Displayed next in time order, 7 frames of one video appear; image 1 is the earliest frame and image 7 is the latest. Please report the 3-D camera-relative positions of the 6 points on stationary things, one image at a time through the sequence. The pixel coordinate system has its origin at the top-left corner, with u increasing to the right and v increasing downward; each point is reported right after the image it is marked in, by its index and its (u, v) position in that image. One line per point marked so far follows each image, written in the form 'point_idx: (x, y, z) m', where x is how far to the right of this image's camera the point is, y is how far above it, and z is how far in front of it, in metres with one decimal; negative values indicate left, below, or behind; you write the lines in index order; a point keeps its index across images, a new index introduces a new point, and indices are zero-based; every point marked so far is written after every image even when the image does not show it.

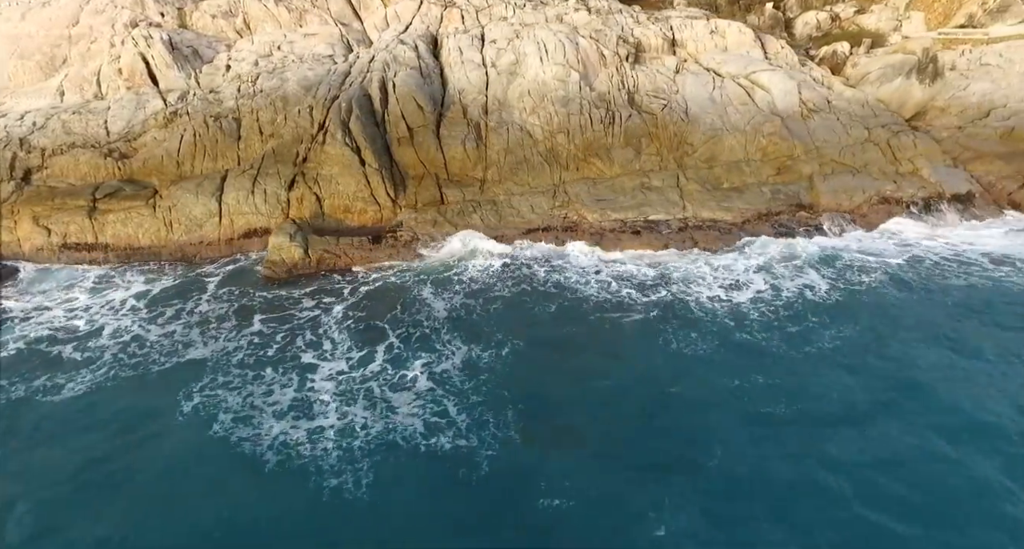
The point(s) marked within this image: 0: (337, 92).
0: (-5.3, +5.5, +18.2) m
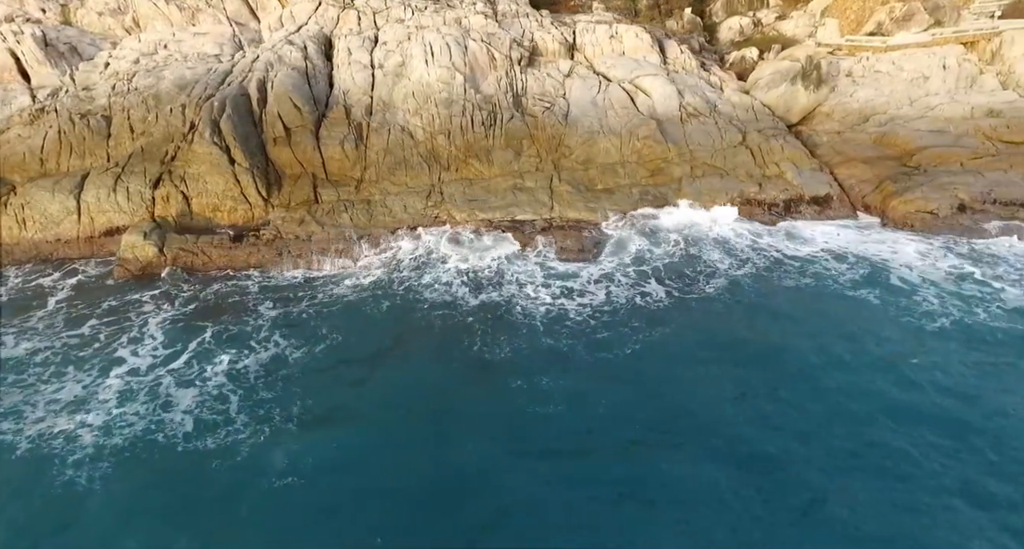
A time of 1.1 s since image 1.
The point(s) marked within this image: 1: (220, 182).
0: (-9.2, +5.6, +18.4) m
1: (-8.5, +2.7, +17.5) m
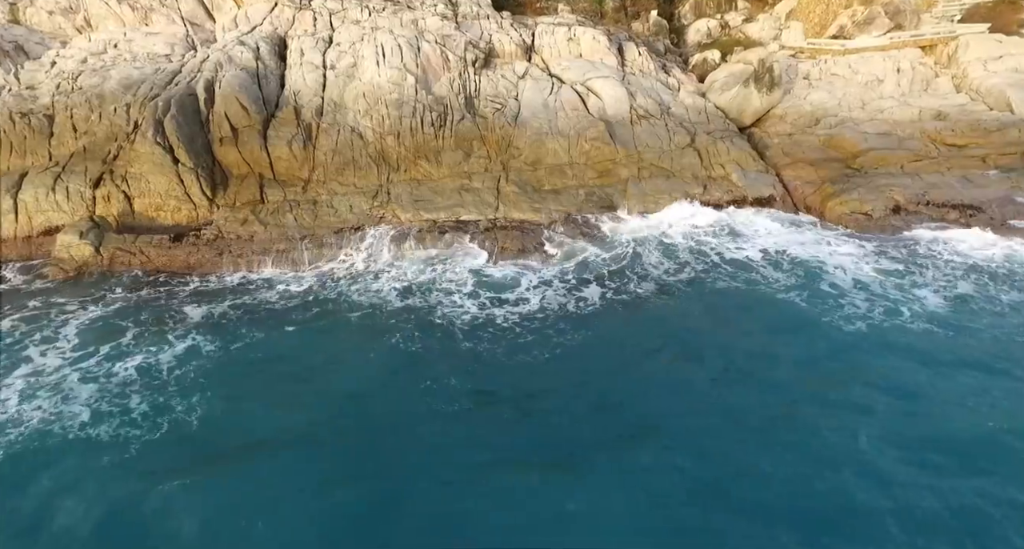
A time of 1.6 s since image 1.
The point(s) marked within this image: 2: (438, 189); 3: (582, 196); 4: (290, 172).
0: (-10.9, +5.6, +18.5) m
1: (-10.2, +2.7, +17.6) m
2: (-2.4, +2.7, +19.4) m
3: (+2.3, +2.6, +19.8) m
4: (-7.1, +3.3, +19.3) m
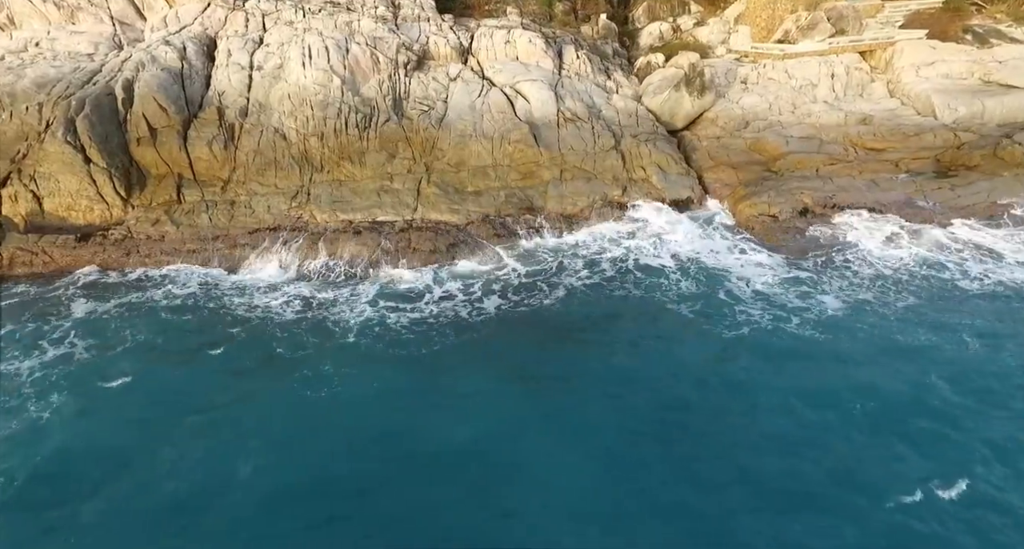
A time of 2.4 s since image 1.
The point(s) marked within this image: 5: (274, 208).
0: (-13.5, +5.6, +18.5) m
1: (-12.8, +2.7, +17.6) m
2: (-5.0, +2.7, +19.6) m
3: (-0.3, +2.6, +20.1) m
4: (-9.7, +3.3, +19.4) m
5: (-7.4, +2.1, +18.8) m
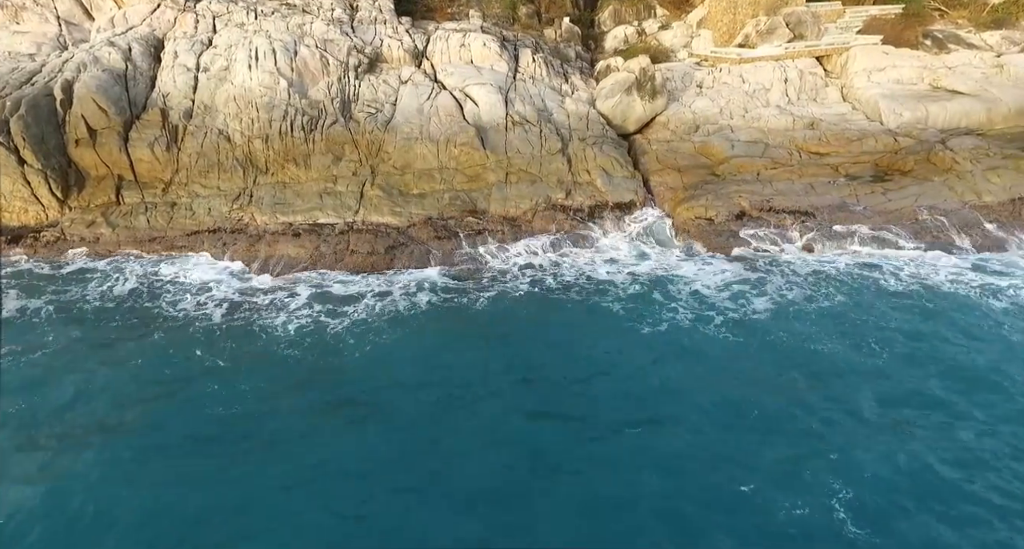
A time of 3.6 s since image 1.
0: (-15.3, +5.6, +18.4) m
1: (-14.6, +2.6, +17.5) m
2: (-6.9, +2.7, +19.7) m
3: (-2.2, +2.5, +20.3) m
4: (-11.6, +3.2, +19.4) m
5: (-9.3, +2.0, +18.8) m
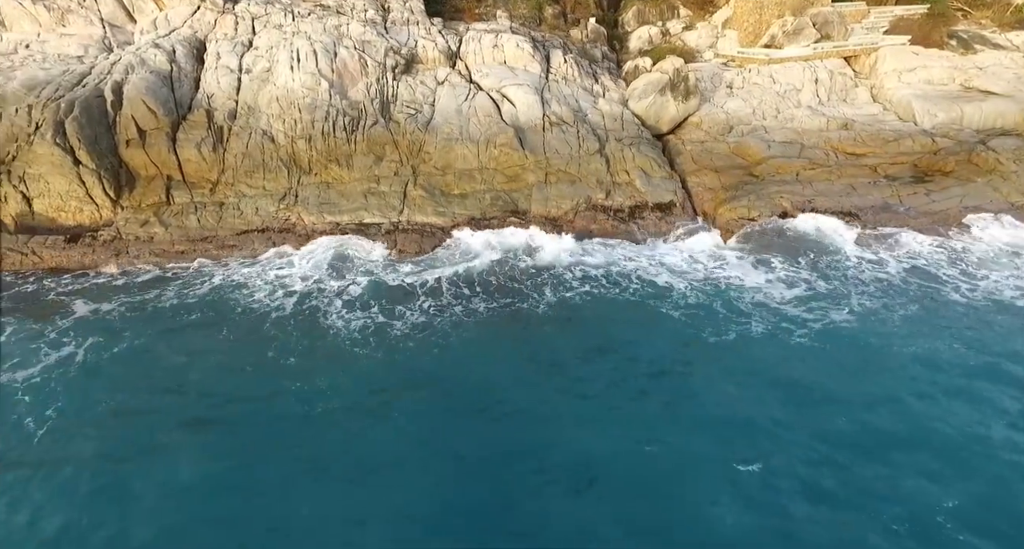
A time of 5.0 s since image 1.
0: (-13.9, +5.6, +18.7) m
1: (-13.3, +2.7, +17.8) m
2: (-5.5, +2.7, +19.9) m
3: (-0.8, +2.5, +20.4) m
4: (-10.2, +3.3, +19.7) m
5: (-7.9, +2.0, +19.0) m
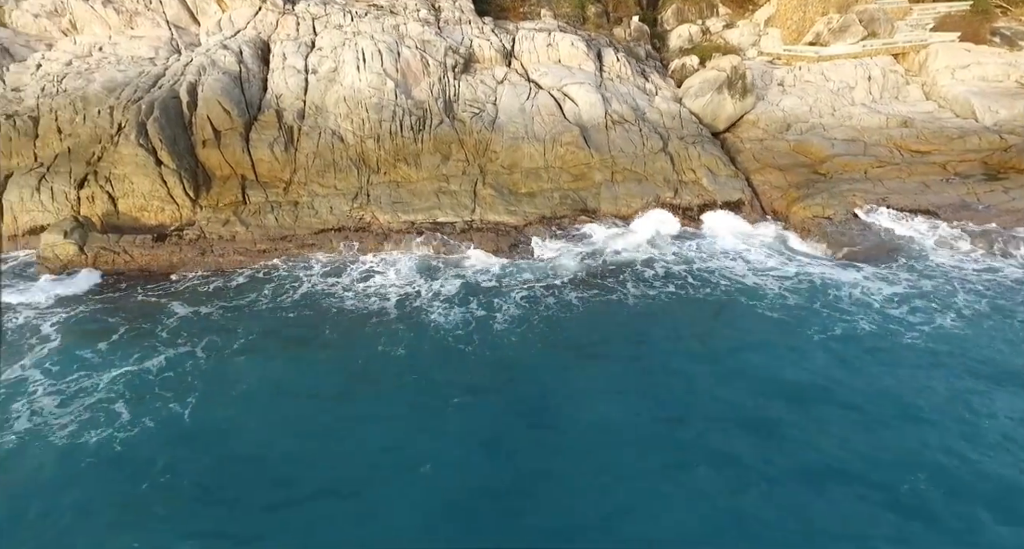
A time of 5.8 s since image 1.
0: (-11.6, +5.7, +18.9) m
1: (-11.0, +2.7, +18.0) m
2: (-3.2, +2.7, +19.9) m
3: (+1.5, +2.6, +20.4) m
4: (-7.9, +3.3, +19.8) m
5: (-5.6, +2.1, +19.1) m
